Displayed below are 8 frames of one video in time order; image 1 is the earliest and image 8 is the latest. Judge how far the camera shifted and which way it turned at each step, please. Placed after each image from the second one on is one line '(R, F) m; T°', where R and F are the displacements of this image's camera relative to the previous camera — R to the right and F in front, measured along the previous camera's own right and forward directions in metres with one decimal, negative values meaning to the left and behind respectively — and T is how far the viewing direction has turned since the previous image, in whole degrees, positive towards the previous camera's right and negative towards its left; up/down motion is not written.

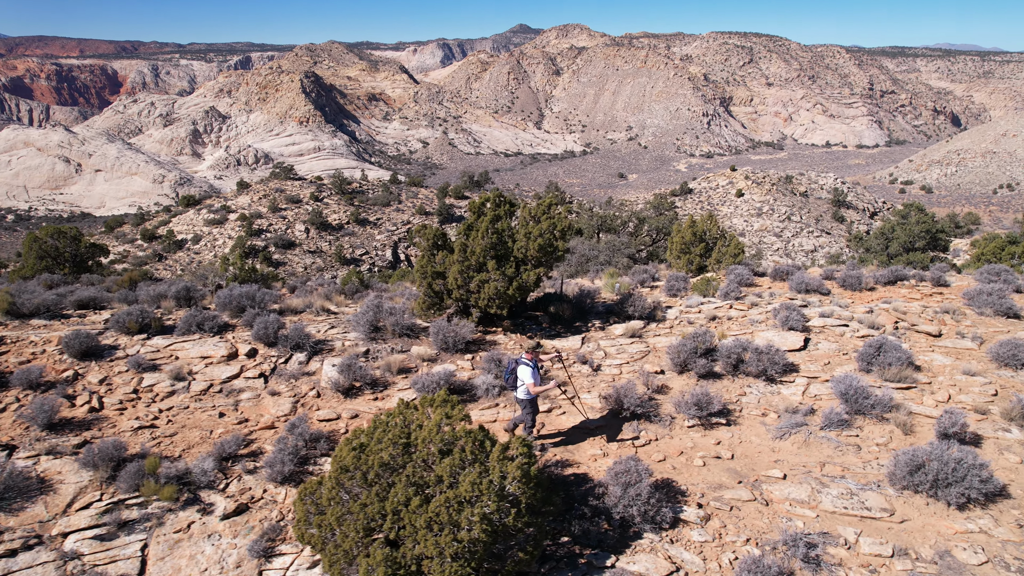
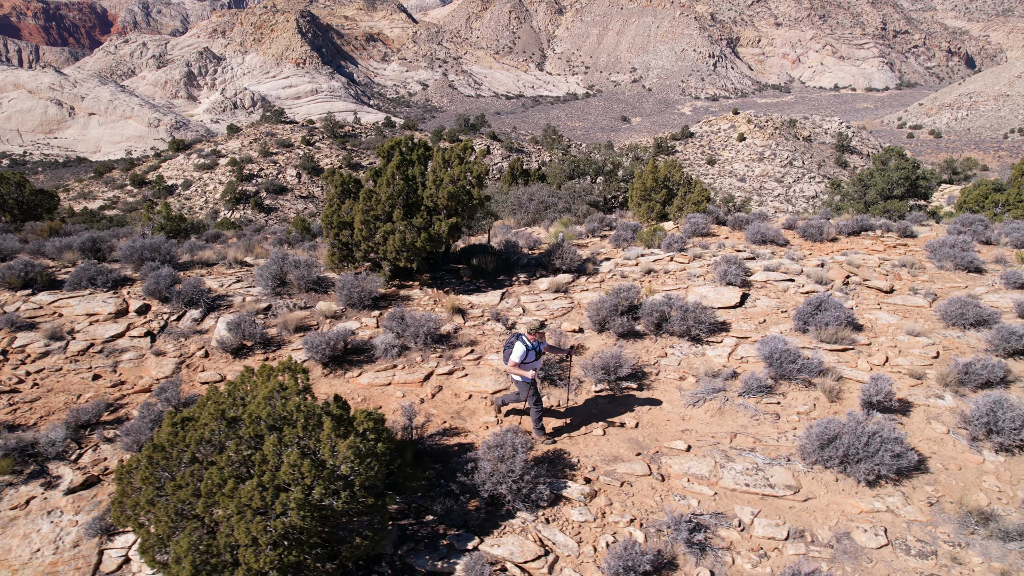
(+1.0, +0.6) m; 0°
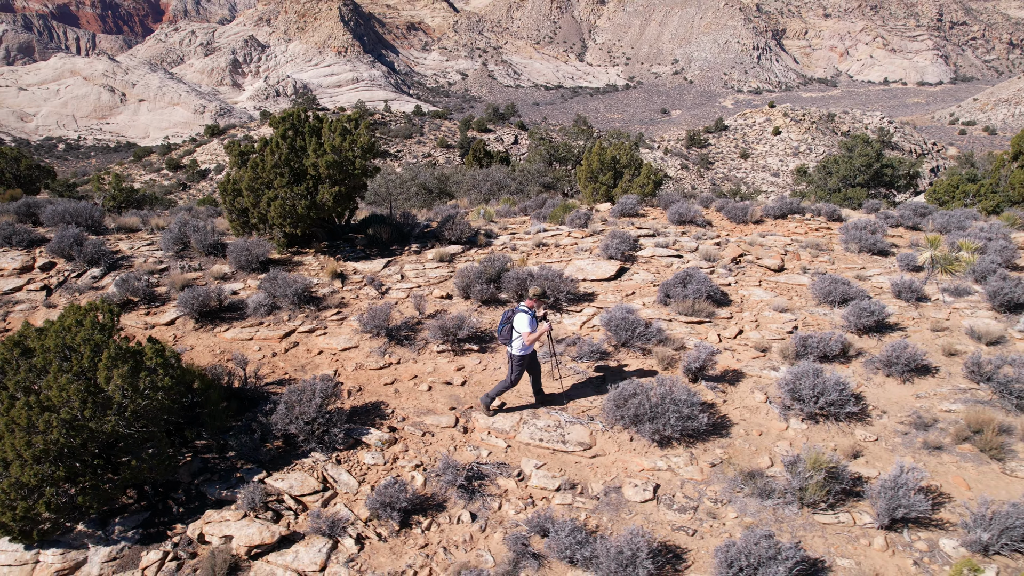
(+1.7, -0.2) m; -3°
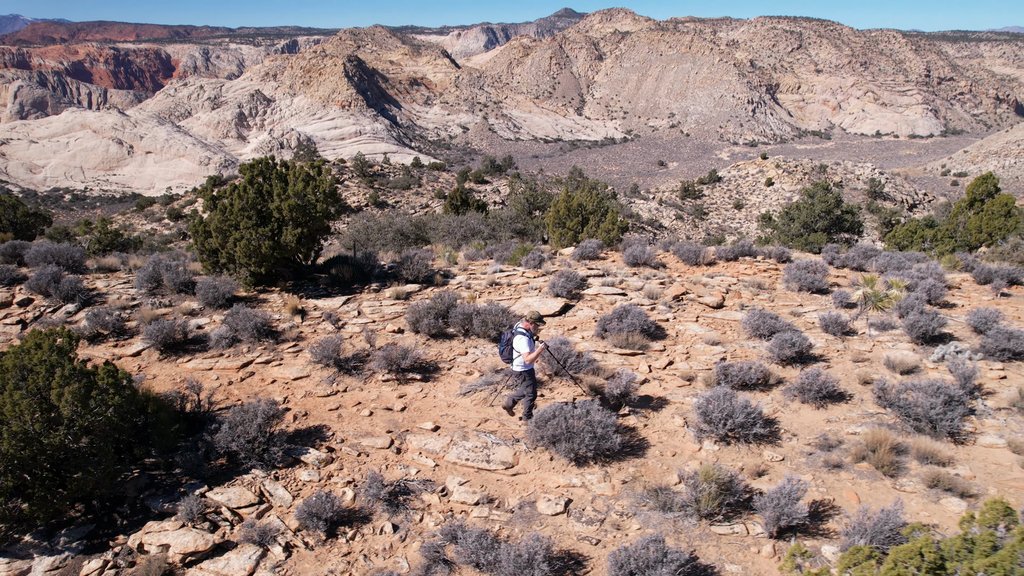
(+0.6, -0.4) m; 0°
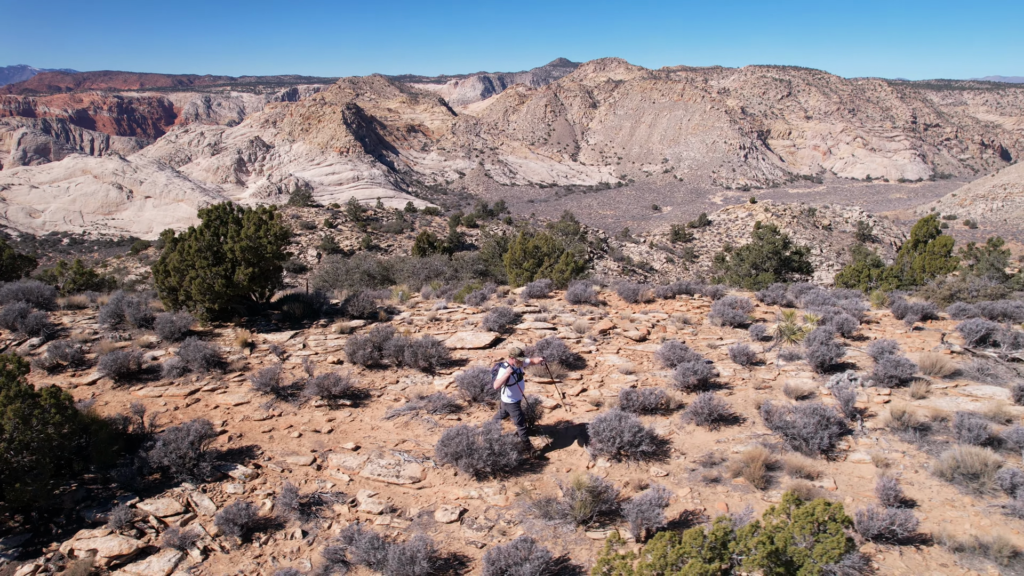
(+0.8, -0.6) m; 0°
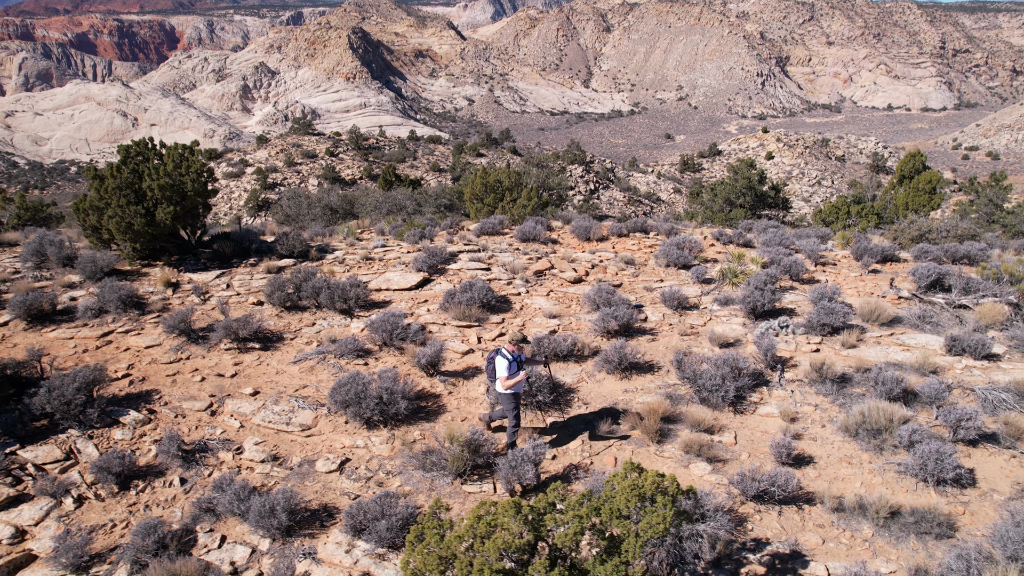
(+1.0, +0.3) m; -1°
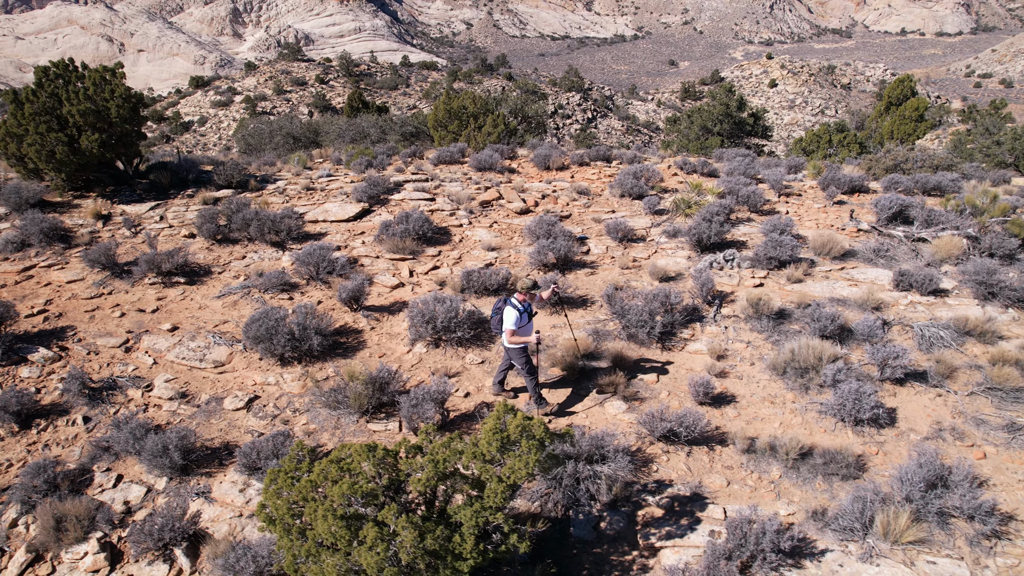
(+0.7, +0.3) m; 0°
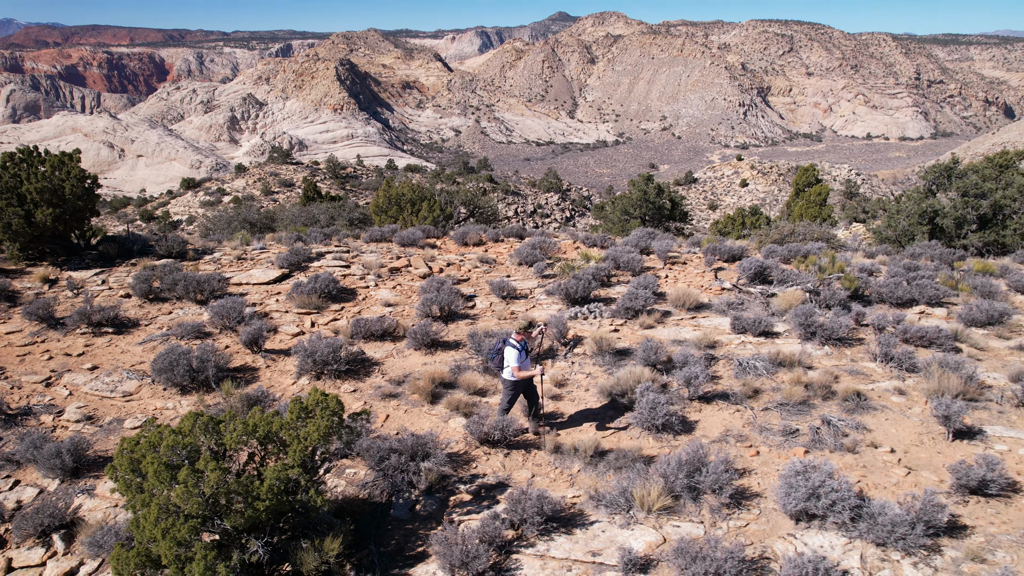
(+1.2, -0.9) m; +1°
